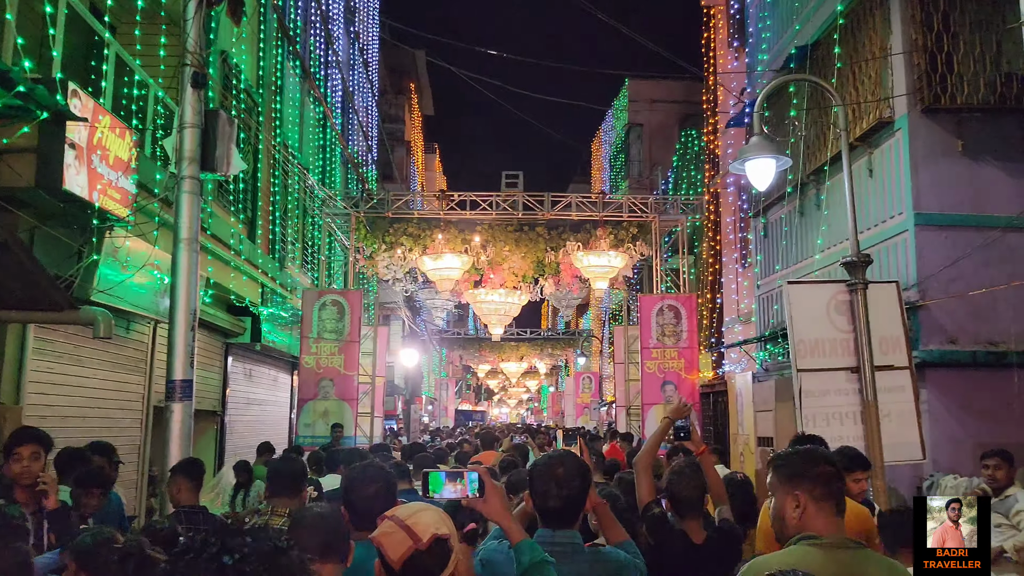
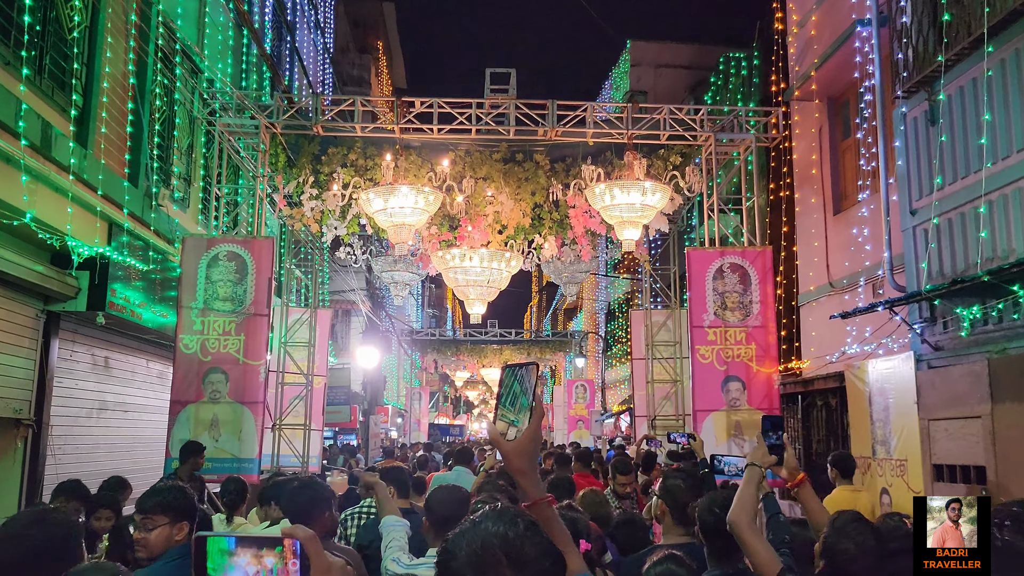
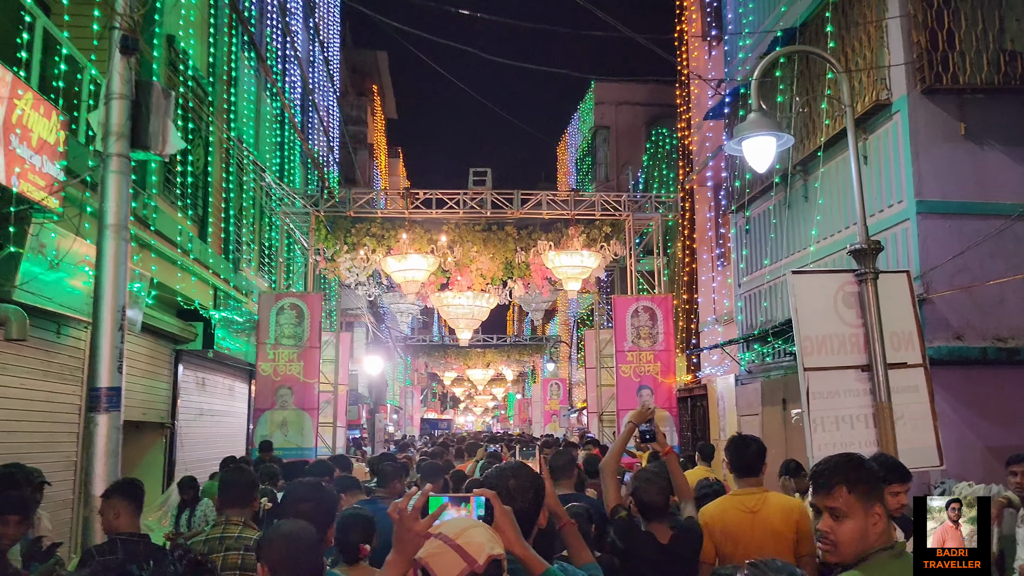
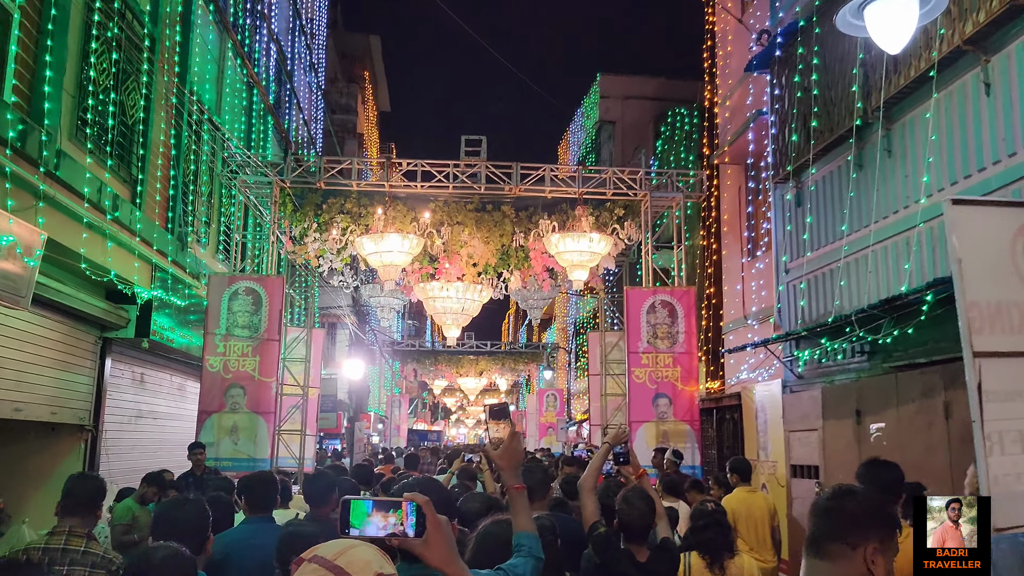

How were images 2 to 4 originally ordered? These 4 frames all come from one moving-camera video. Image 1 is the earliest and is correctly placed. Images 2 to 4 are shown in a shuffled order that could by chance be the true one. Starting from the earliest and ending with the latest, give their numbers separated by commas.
3, 4, 2
